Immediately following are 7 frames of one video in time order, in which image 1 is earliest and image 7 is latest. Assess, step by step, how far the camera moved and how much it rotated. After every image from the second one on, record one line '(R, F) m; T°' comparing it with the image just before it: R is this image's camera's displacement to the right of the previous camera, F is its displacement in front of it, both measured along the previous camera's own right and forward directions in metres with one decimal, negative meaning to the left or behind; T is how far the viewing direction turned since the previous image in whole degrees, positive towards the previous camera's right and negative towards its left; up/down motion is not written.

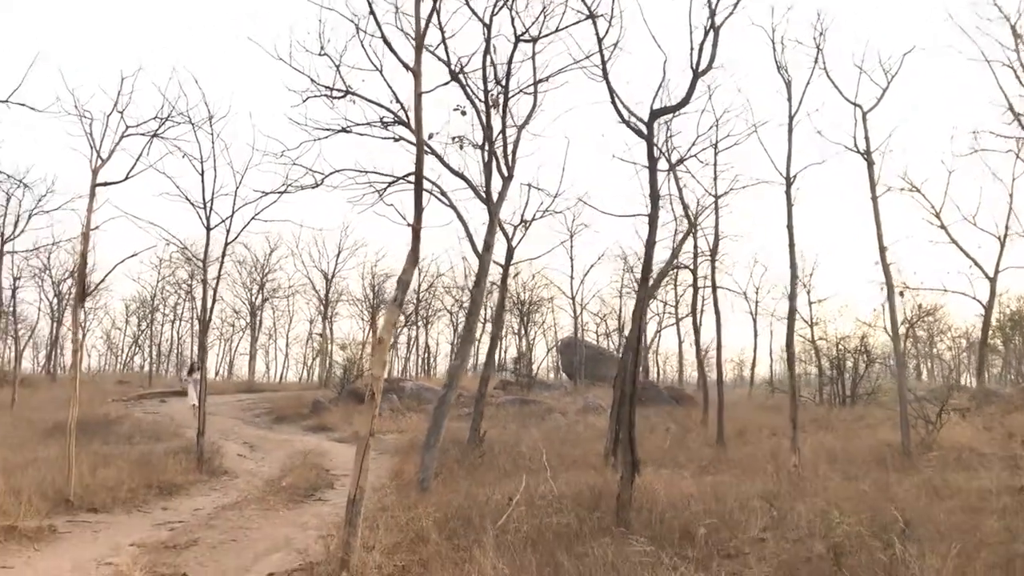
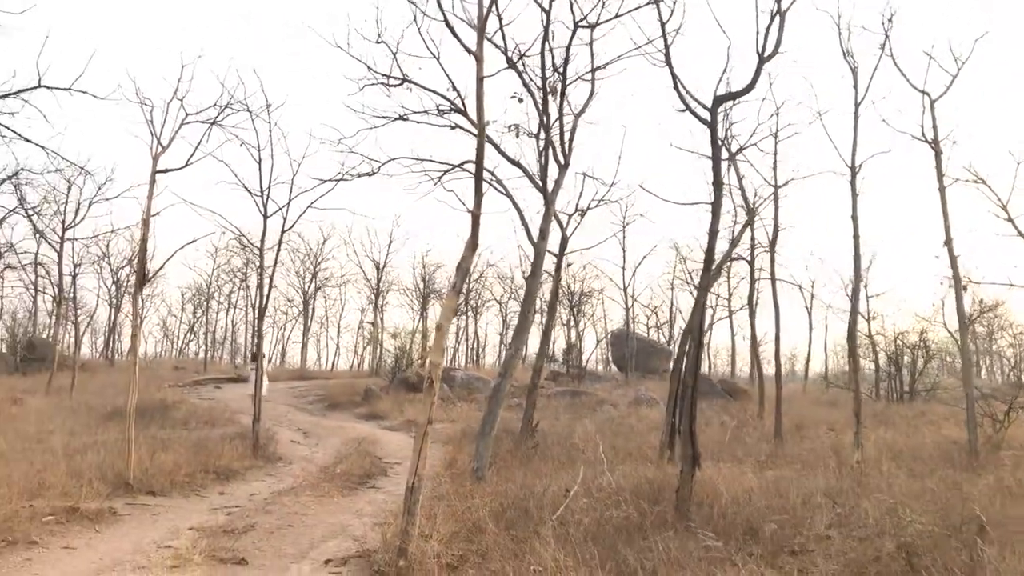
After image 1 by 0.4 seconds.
(-0.1, +0.1) m; -3°
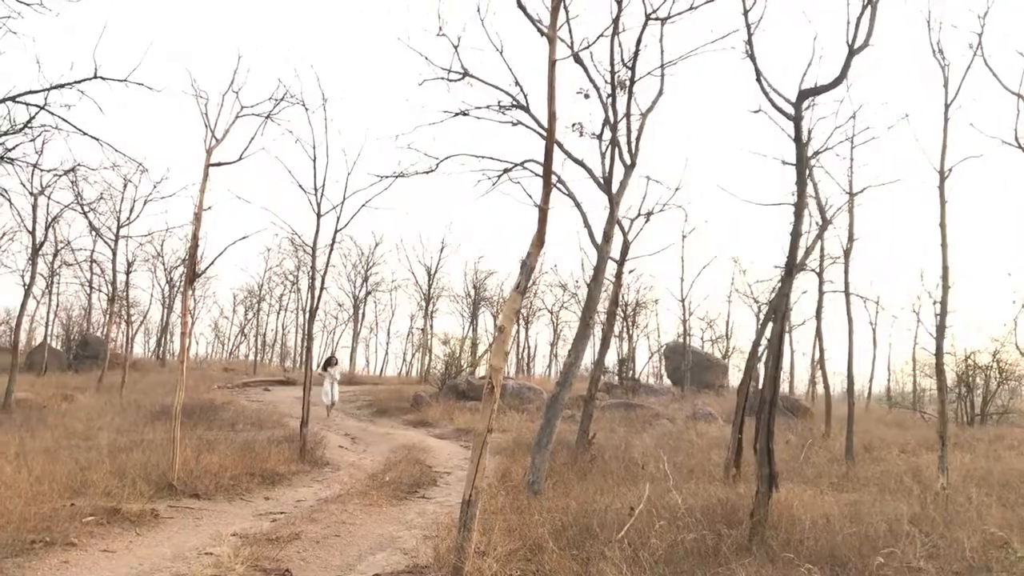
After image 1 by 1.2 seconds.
(-0.1, +0.5) m; -3°
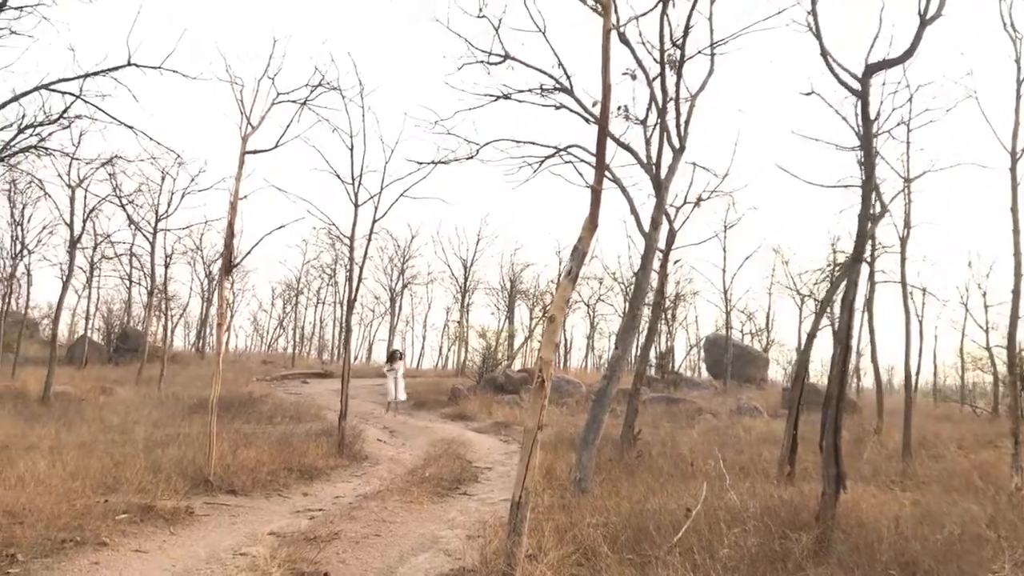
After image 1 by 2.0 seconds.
(-0.1, +0.4) m; -2°
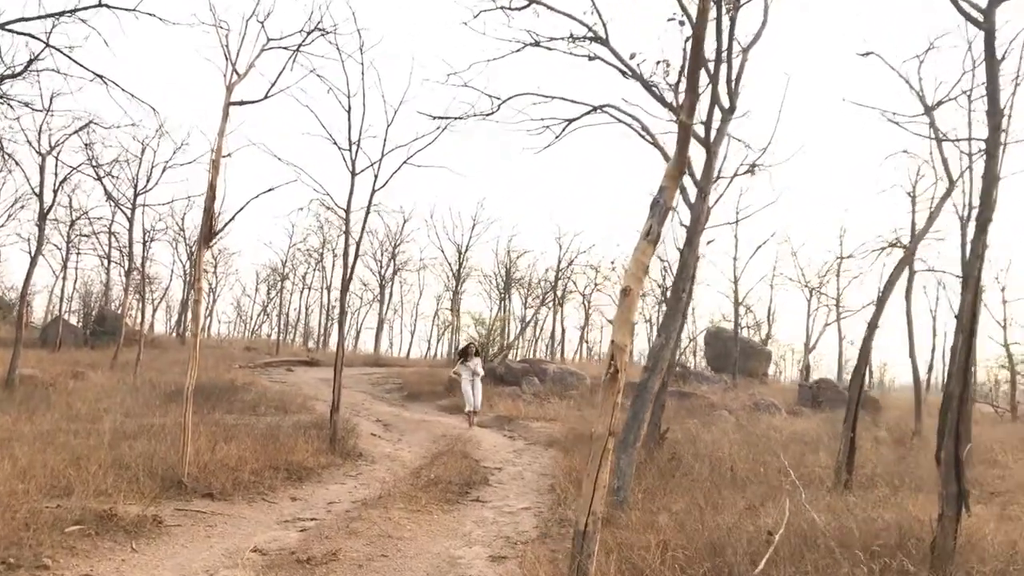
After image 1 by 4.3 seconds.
(-0.4, +1.5) m; +1°
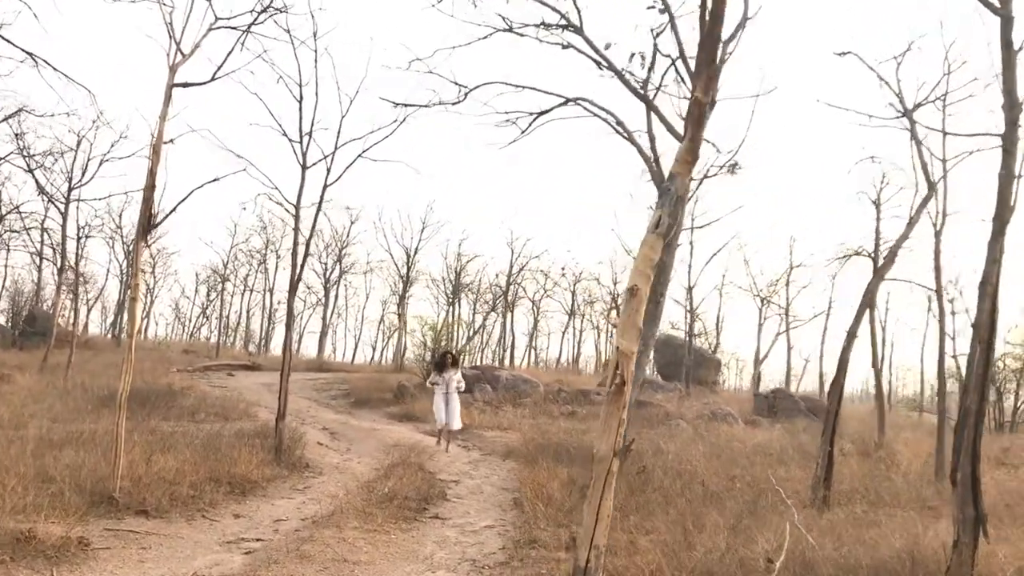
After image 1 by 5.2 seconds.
(-0.2, +0.6) m; +3°
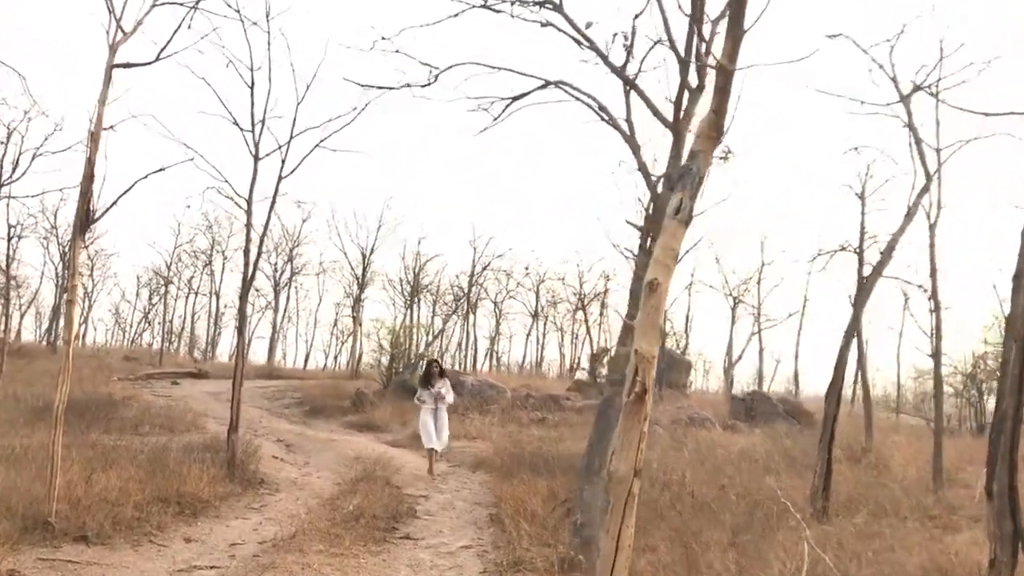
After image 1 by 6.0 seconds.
(-0.2, +0.8) m; +2°
